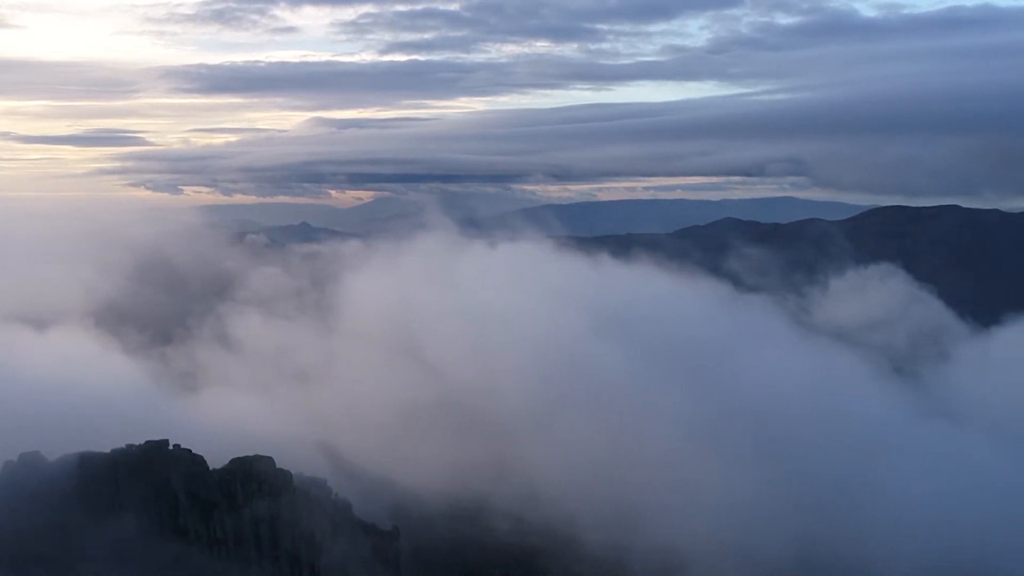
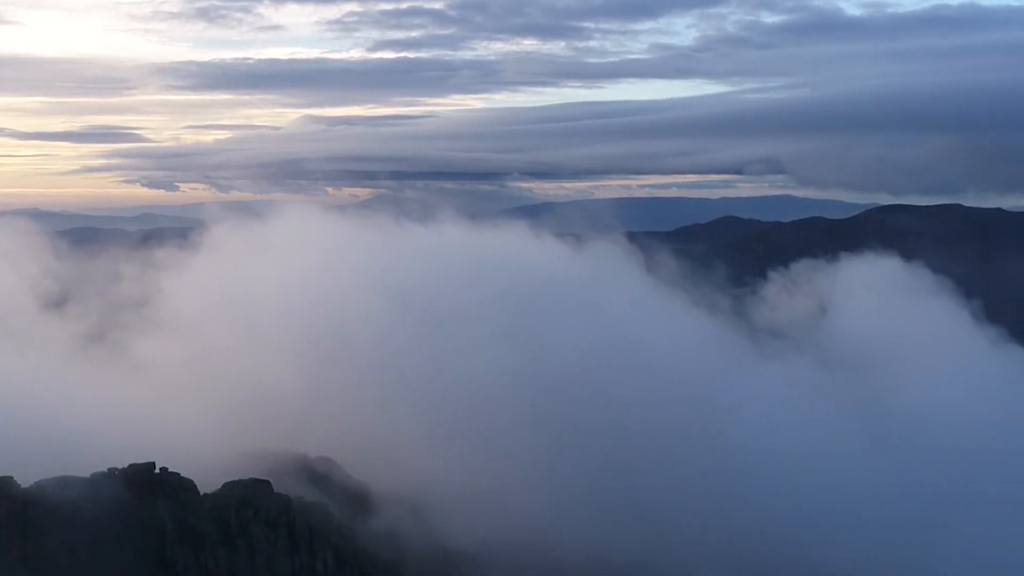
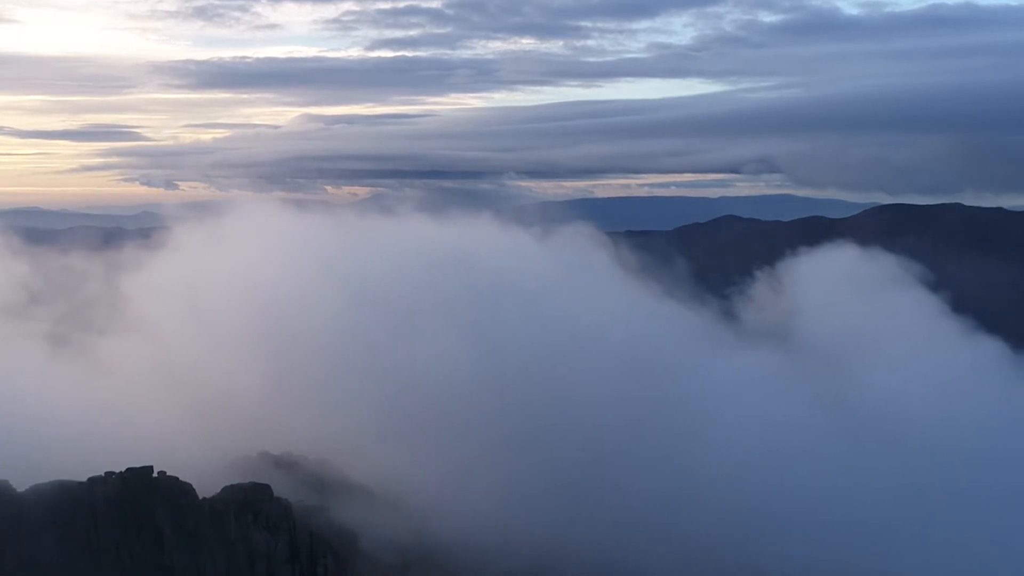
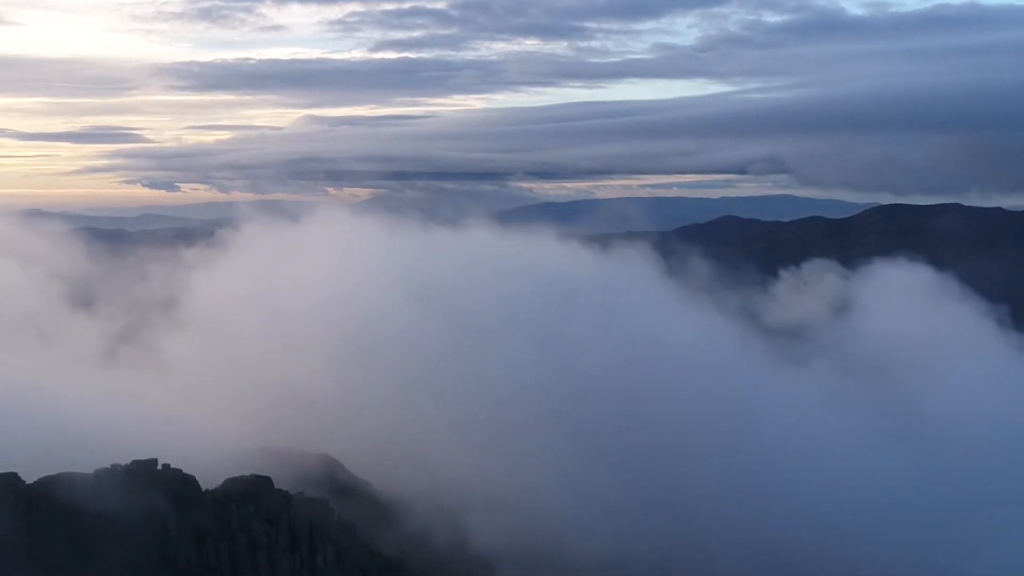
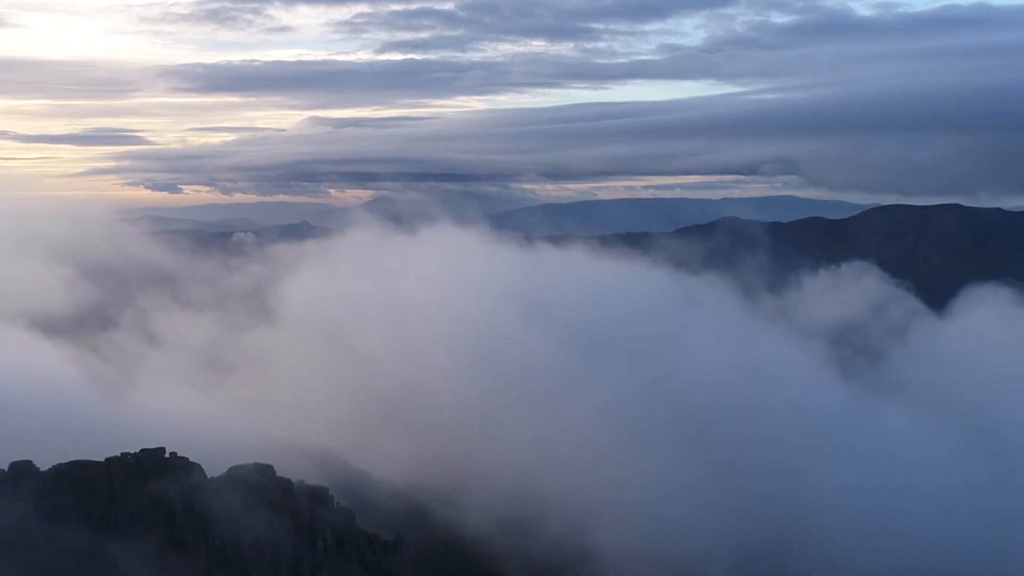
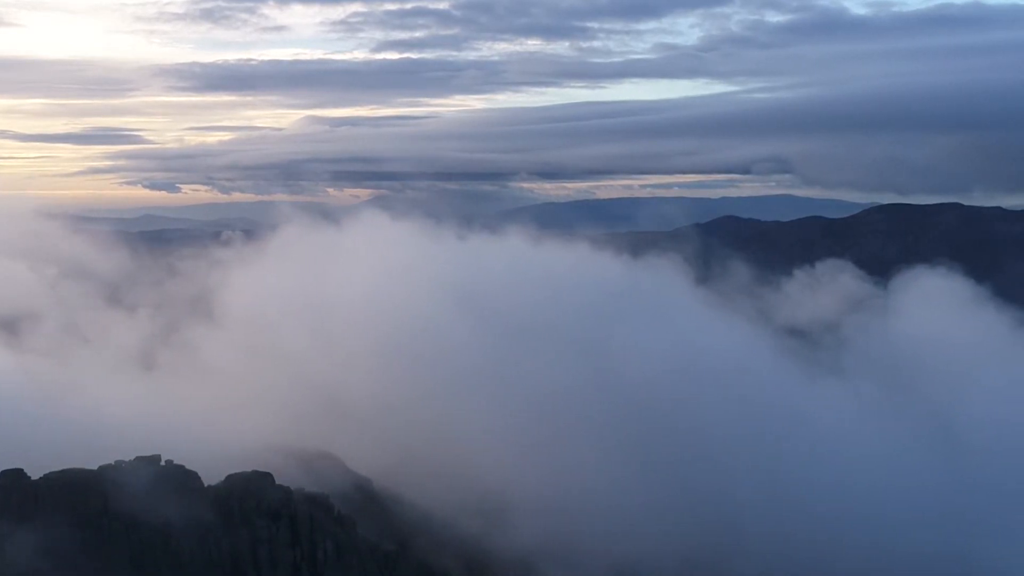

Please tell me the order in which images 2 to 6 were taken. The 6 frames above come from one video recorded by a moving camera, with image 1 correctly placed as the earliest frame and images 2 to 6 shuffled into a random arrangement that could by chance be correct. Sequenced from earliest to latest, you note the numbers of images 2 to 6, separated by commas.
5, 6, 4, 2, 3
